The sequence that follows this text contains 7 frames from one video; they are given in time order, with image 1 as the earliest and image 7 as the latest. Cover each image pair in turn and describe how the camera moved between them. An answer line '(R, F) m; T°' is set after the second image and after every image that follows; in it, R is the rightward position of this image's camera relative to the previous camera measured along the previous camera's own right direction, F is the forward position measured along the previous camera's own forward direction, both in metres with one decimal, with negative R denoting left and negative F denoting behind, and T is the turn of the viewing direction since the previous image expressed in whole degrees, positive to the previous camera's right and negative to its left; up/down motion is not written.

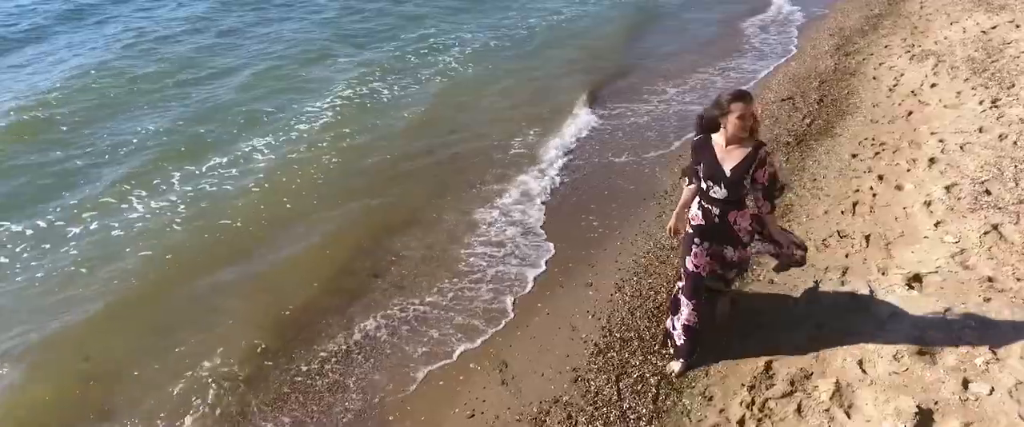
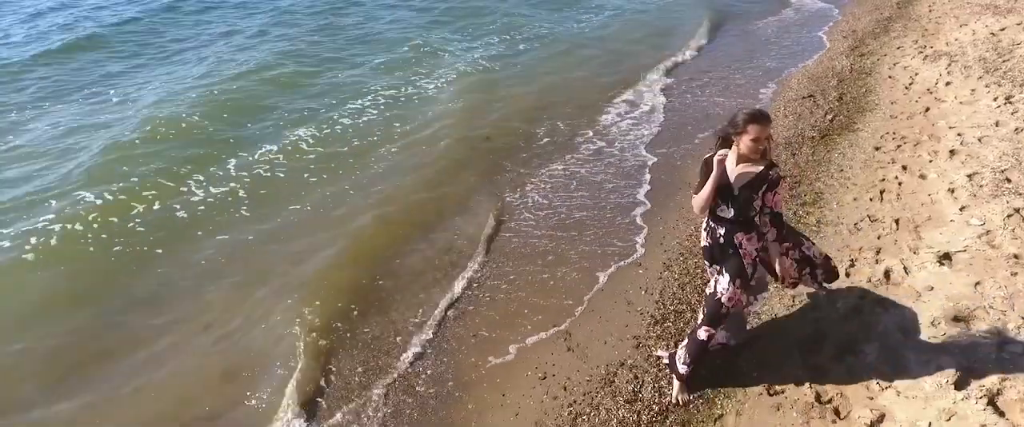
(-0.7, -0.5) m; 0°
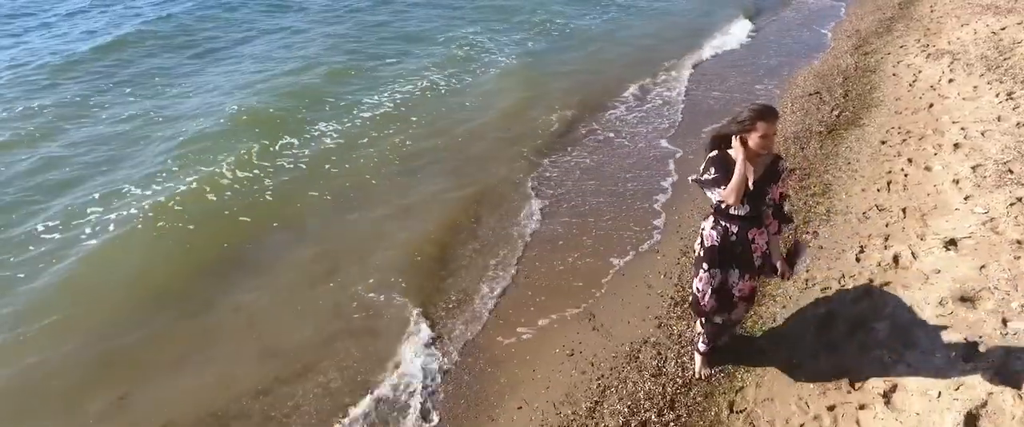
(-0.3, -0.3) m; 0°
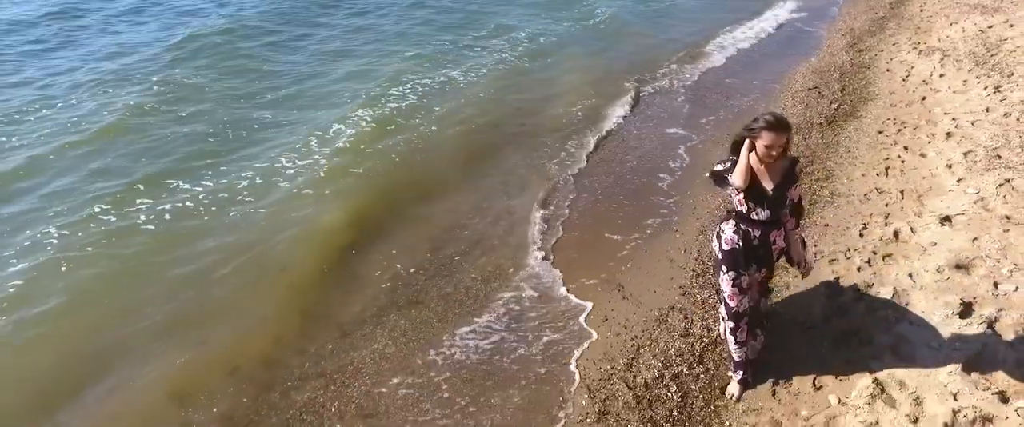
(-0.5, -0.7) m; +1°
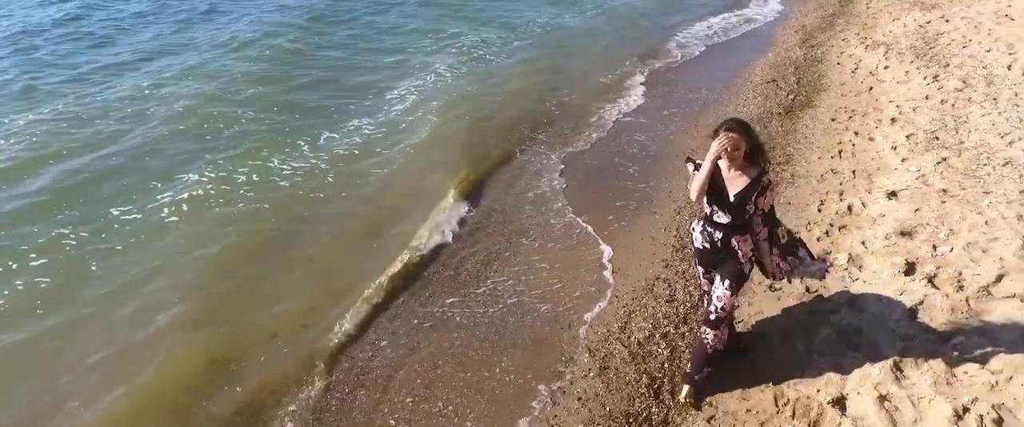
(-0.4, -0.8) m; +3°
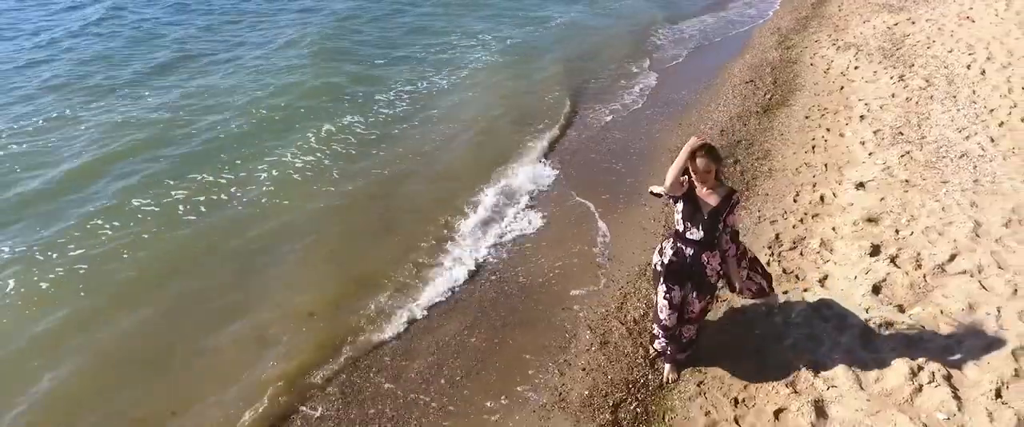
(-0.3, -0.8) m; +2°
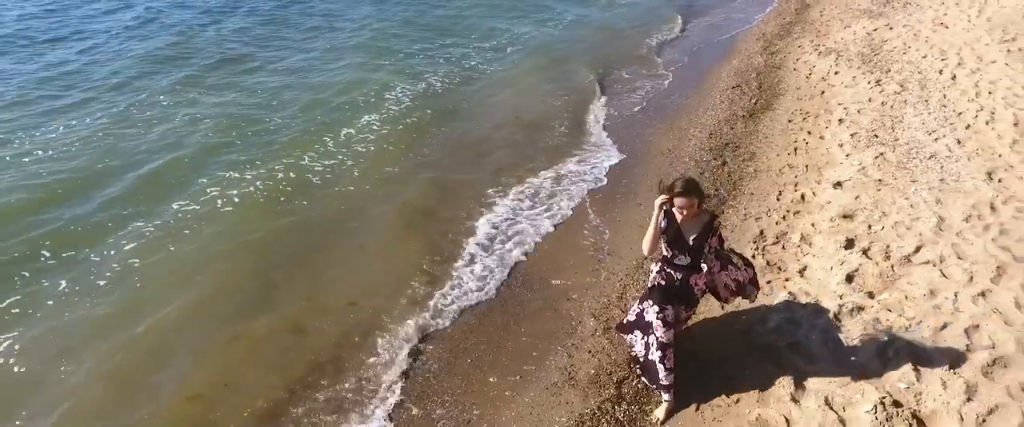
(-0.3, -0.9) m; +1°
